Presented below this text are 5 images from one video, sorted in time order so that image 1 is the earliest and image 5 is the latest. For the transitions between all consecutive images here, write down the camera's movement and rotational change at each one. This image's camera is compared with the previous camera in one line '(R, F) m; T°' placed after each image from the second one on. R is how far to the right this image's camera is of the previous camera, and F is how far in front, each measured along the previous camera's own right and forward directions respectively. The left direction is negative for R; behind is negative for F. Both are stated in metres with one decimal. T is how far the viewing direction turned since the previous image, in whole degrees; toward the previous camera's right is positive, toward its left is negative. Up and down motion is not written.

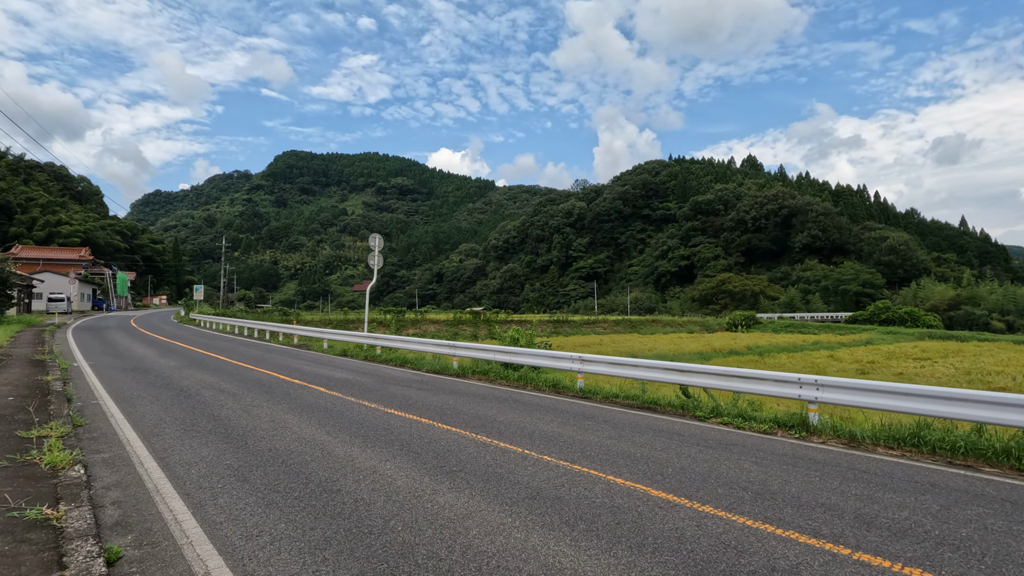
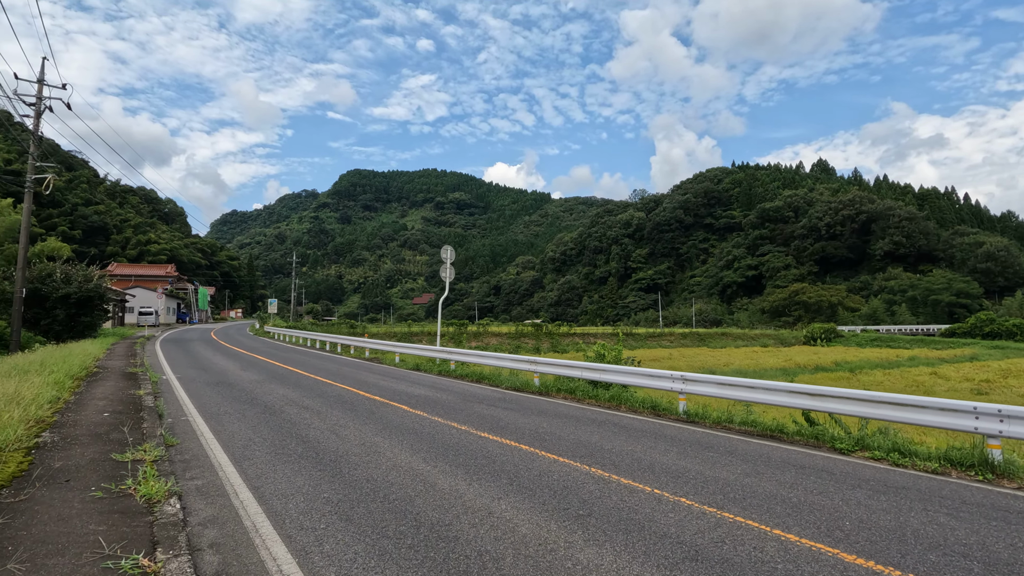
(-0.6, +0.6) m; -6°
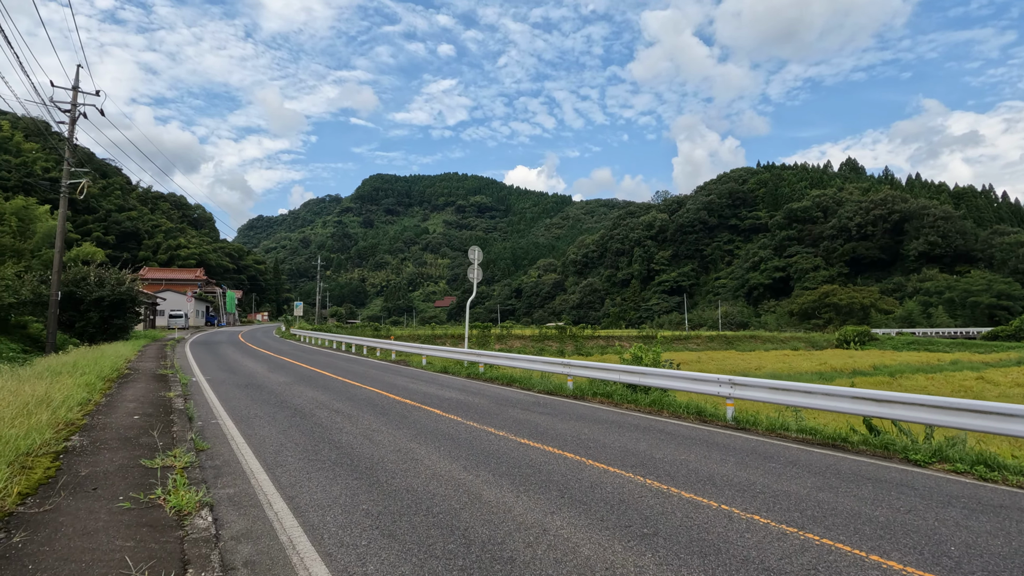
(-0.2, +0.3) m; -2°
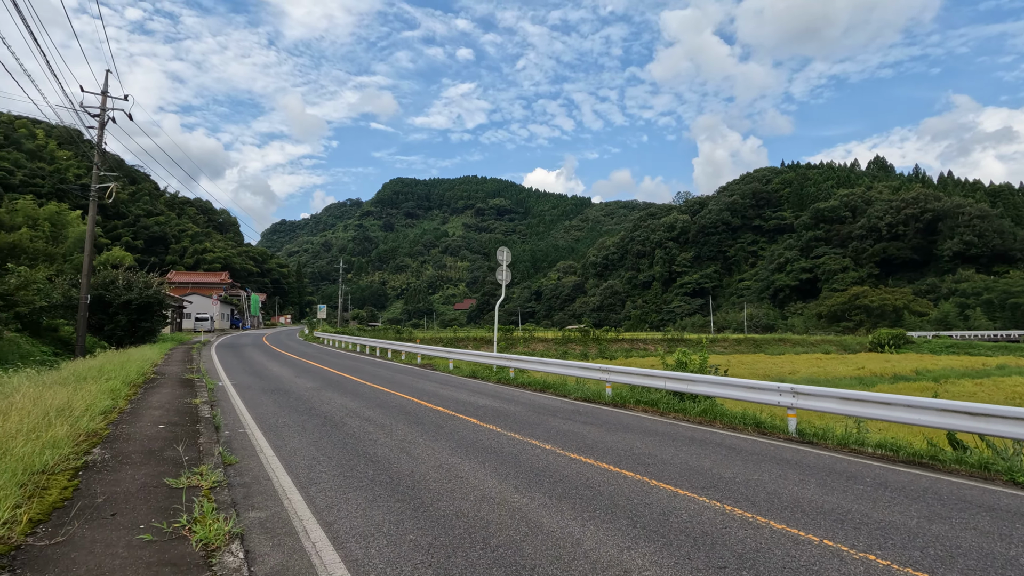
(-0.3, +0.5) m; -2°
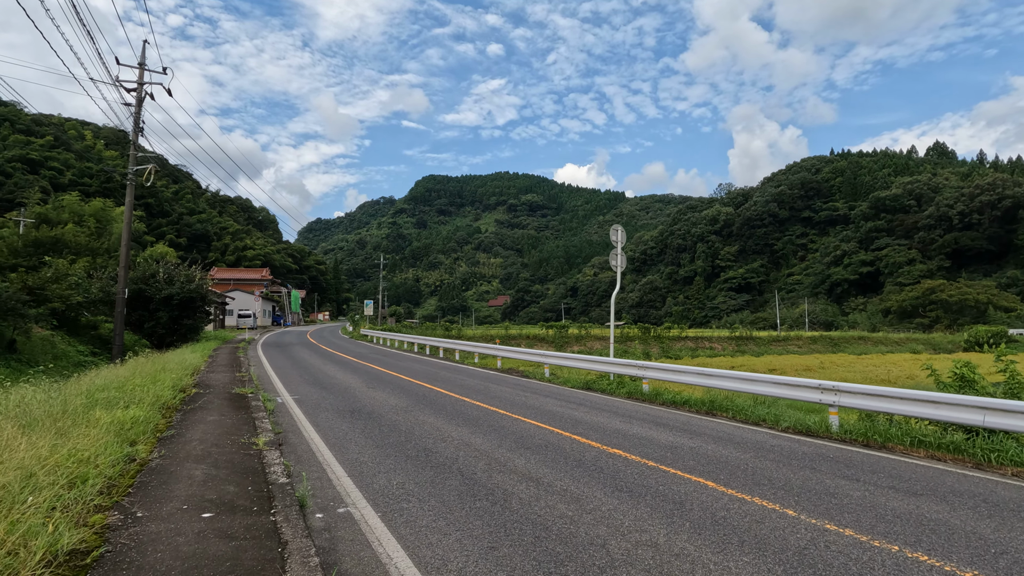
(-2.0, +3.0) m; -3°
